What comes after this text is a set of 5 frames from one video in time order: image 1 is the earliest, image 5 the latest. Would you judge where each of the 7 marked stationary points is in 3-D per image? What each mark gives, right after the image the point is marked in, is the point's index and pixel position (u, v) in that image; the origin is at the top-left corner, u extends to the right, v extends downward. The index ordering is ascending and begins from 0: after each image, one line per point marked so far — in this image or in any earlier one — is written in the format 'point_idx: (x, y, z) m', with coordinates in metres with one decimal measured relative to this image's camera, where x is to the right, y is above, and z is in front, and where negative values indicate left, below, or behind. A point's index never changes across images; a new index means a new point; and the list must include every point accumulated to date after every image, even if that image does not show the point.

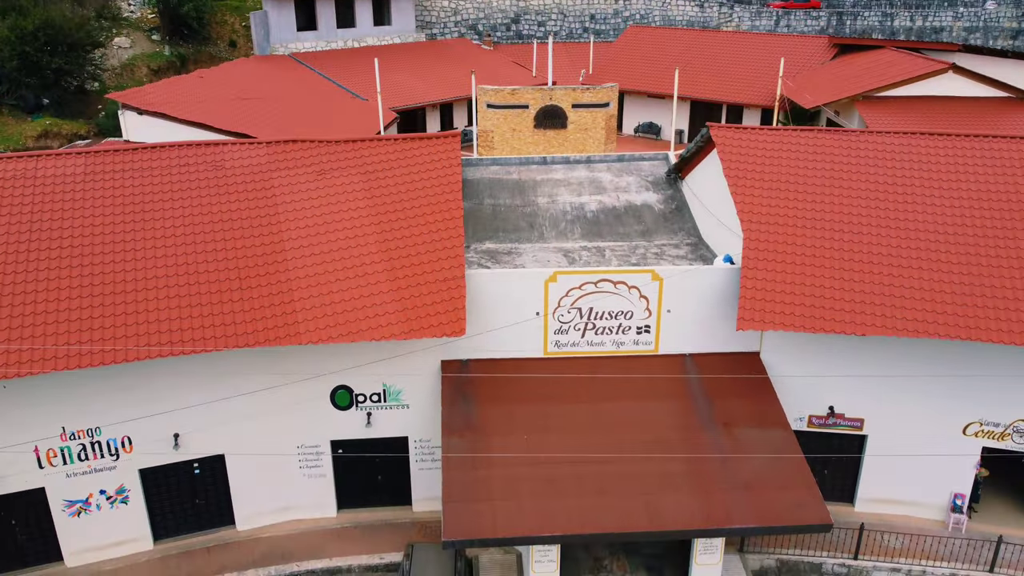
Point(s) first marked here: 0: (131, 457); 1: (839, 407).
0: (-8.5, -3.7, +18.1) m
1: (+7.8, -2.8, +19.2) m
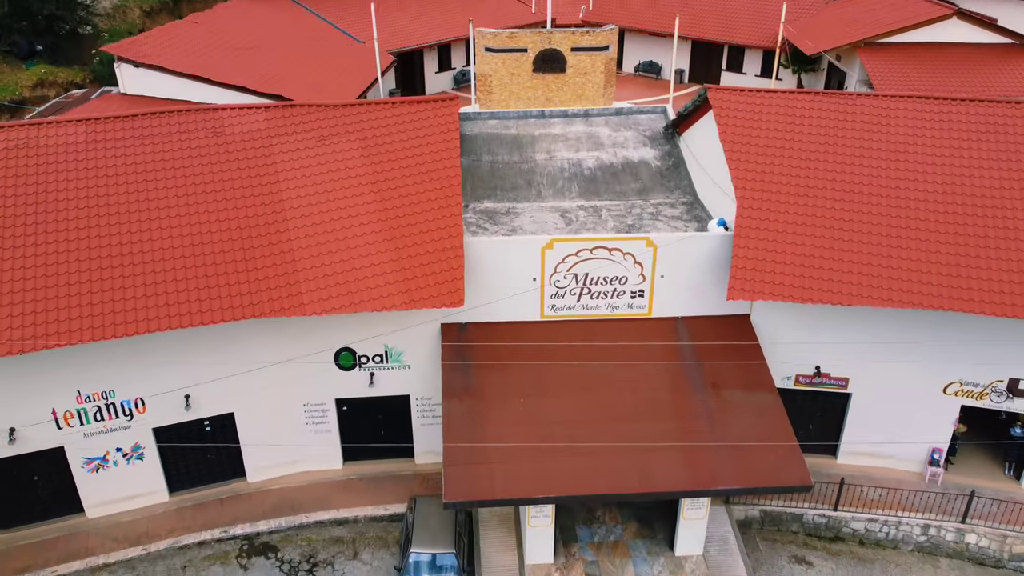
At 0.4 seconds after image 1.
0: (-8.6, -3.0, +18.9) m
1: (+7.7, -1.9, +19.9) m
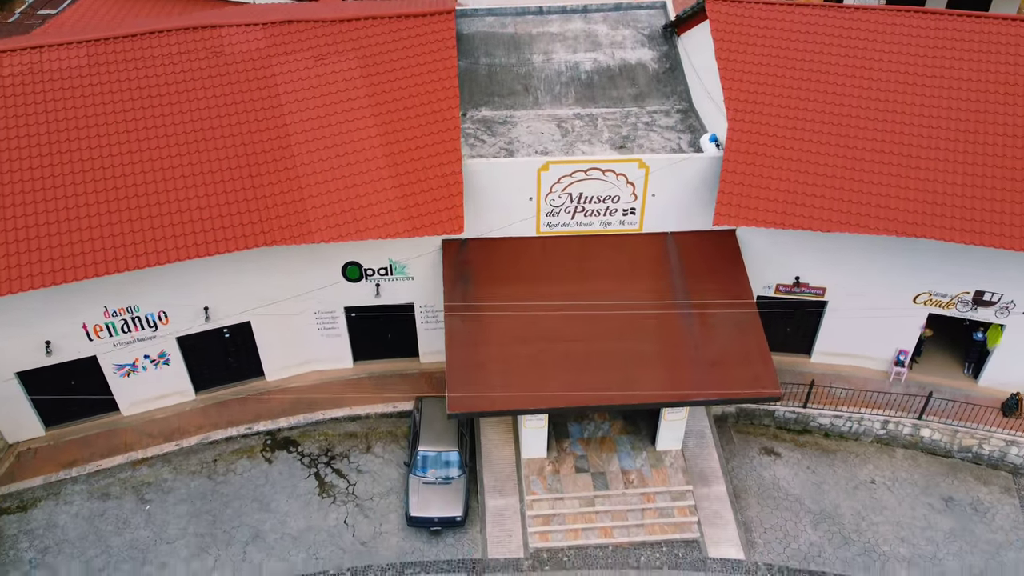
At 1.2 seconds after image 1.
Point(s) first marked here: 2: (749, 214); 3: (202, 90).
0: (-8.6, -1.0, +20.3) m
1: (+7.6, +0.3, +21.1) m
2: (+5.4, +1.7, +18.3) m
3: (-7.3, +4.6, +18.9) m
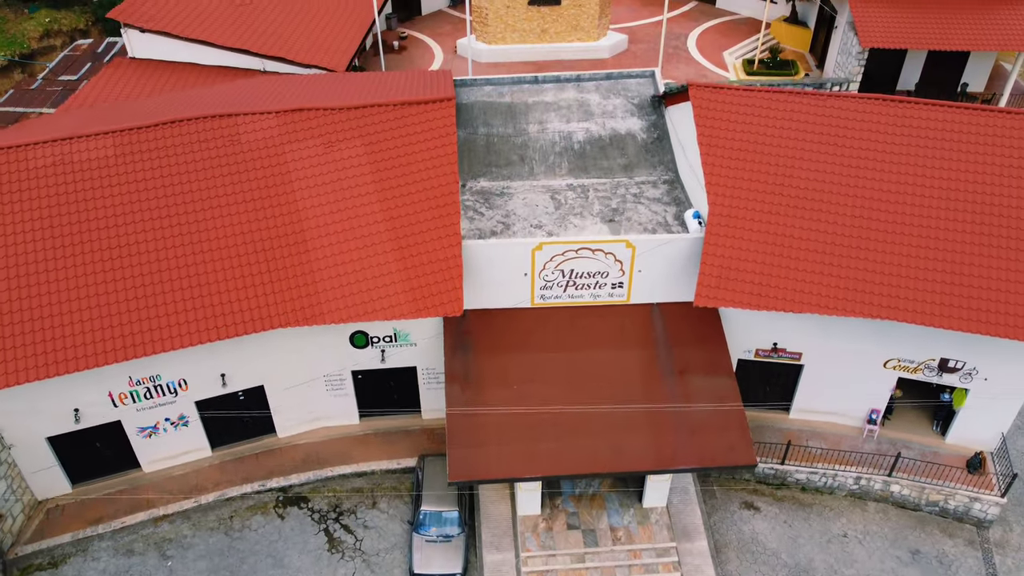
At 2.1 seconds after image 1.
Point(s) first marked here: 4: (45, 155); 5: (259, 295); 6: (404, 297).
0: (-8.7, -2.8, +21.8) m
1: (+7.5, -1.5, +22.6) m
2: (+5.3, -0.1, +19.8) m
3: (-7.4, +2.8, +20.4) m
4: (-11.6, +3.3, +20.0) m
5: (-6.0, -0.2, +19.3) m
6: (-2.6, -0.2, +19.7) m
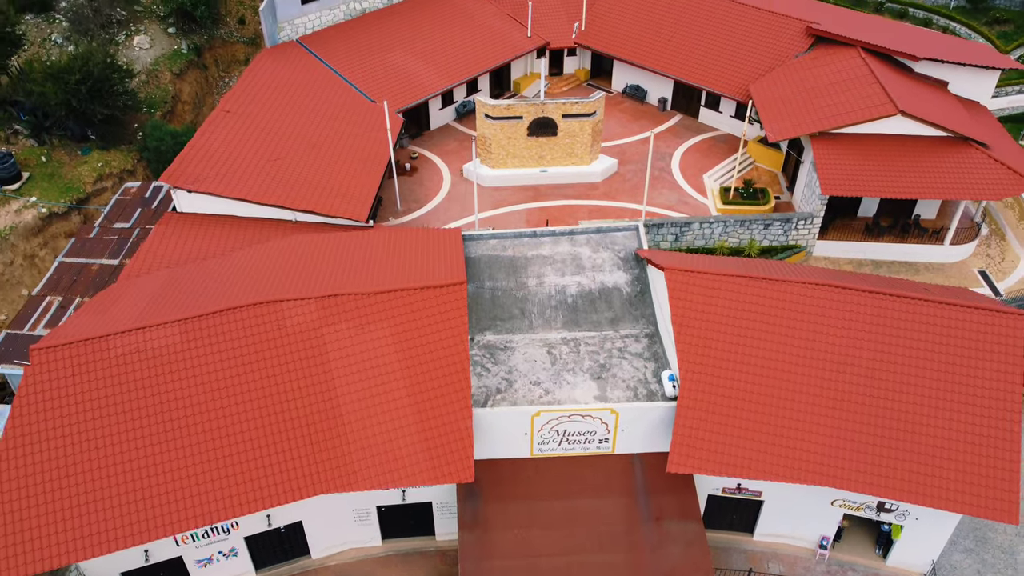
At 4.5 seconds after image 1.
0: (-8.7, -7.7, +25.6) m
1: (+7.6, -6.5, +26.5) m
2: (+5.4, -5.0, +23.7) m
3: (-7.3, -2.1, +24.2) m
4: (-11.5, -1.6, +23.8) m
5: (-6.0, -5.1, +23.2) m
6: (-2.5, -5.1, +23.5) m
